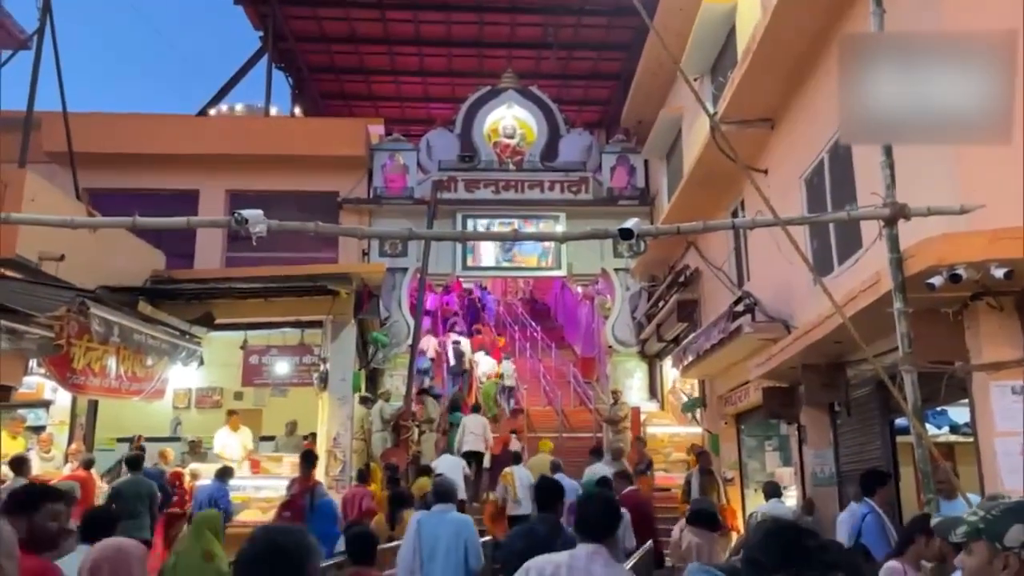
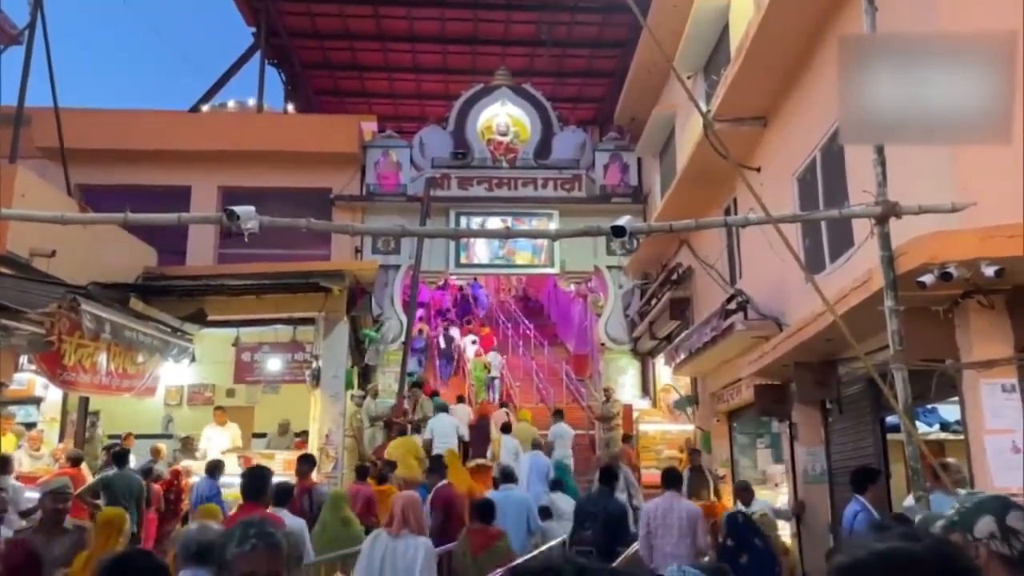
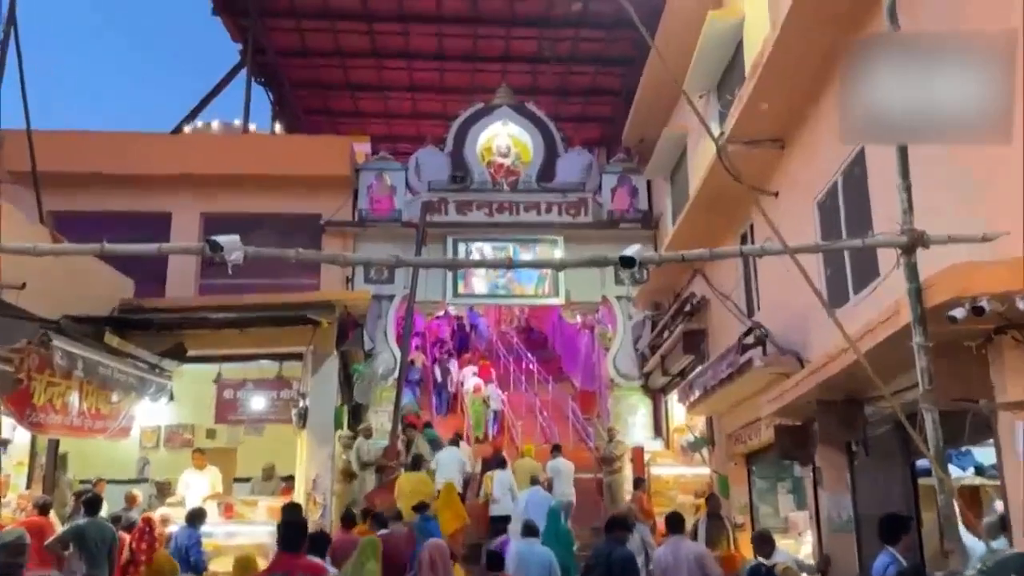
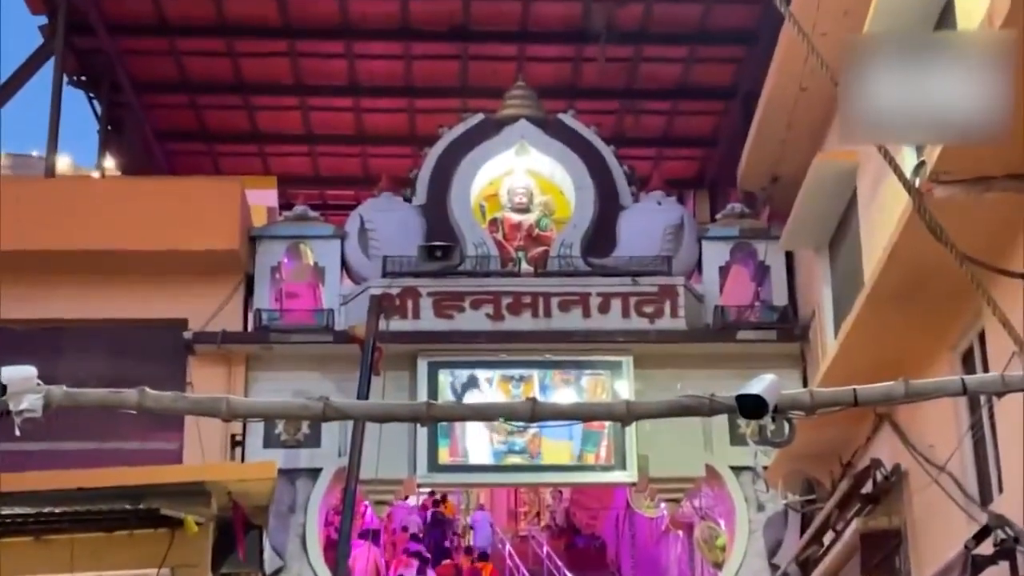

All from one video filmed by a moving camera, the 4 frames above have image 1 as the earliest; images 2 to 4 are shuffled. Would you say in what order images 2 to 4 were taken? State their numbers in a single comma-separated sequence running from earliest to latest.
2, 3, 4
